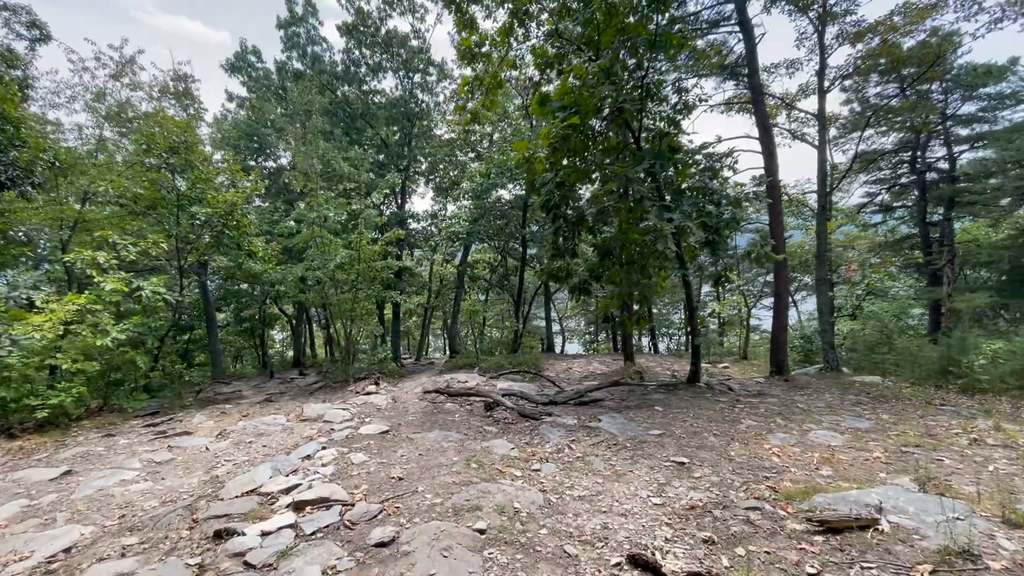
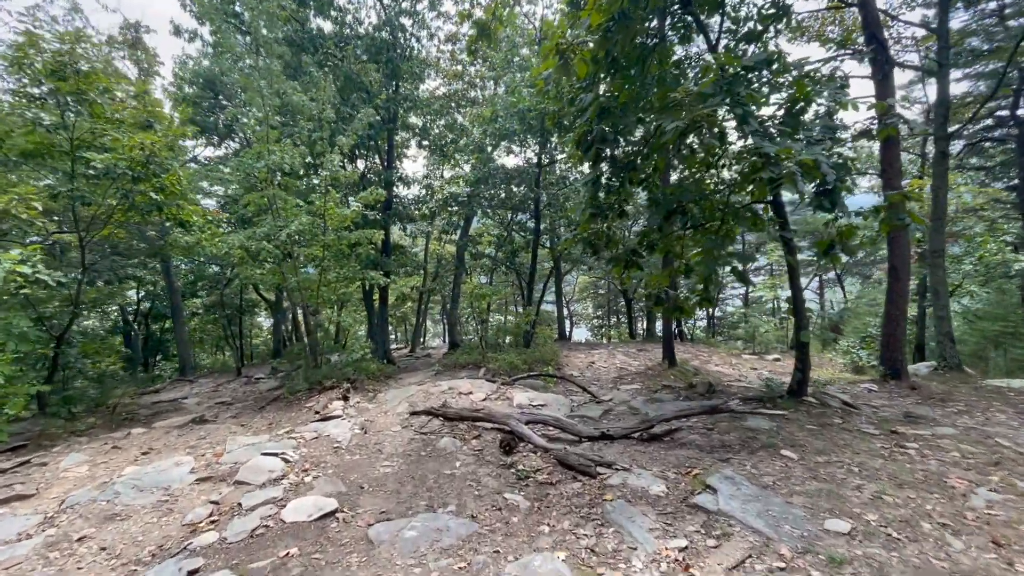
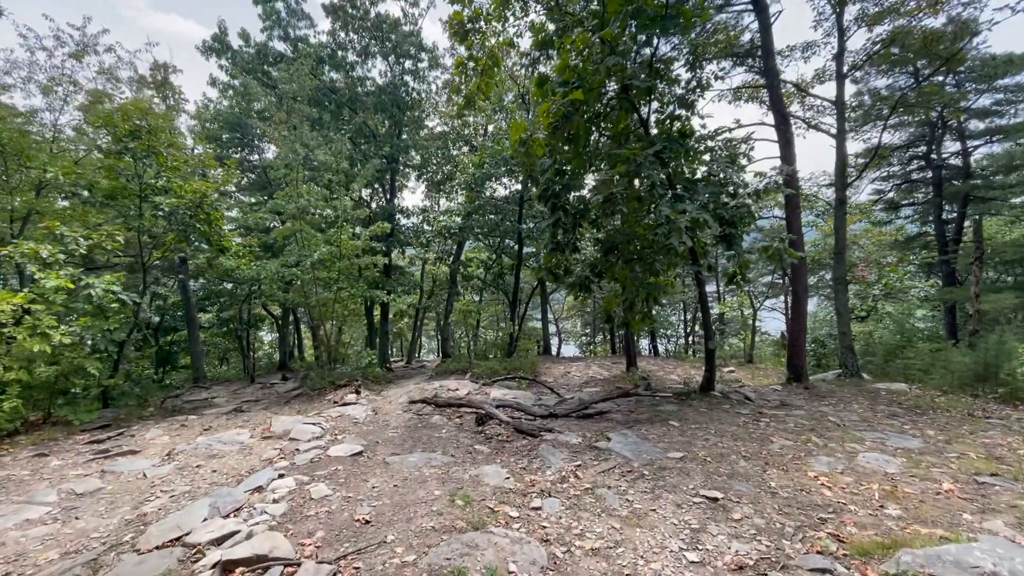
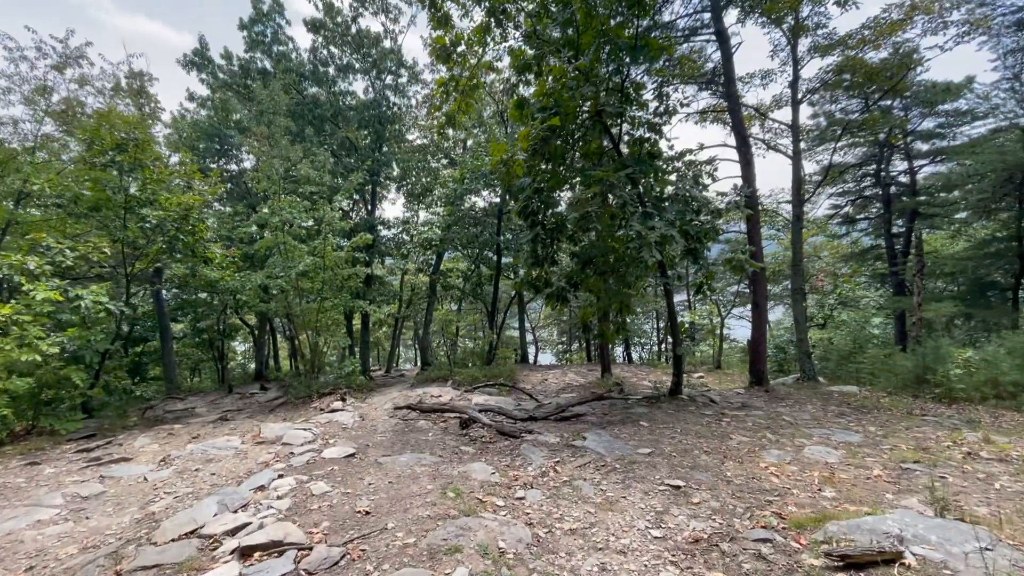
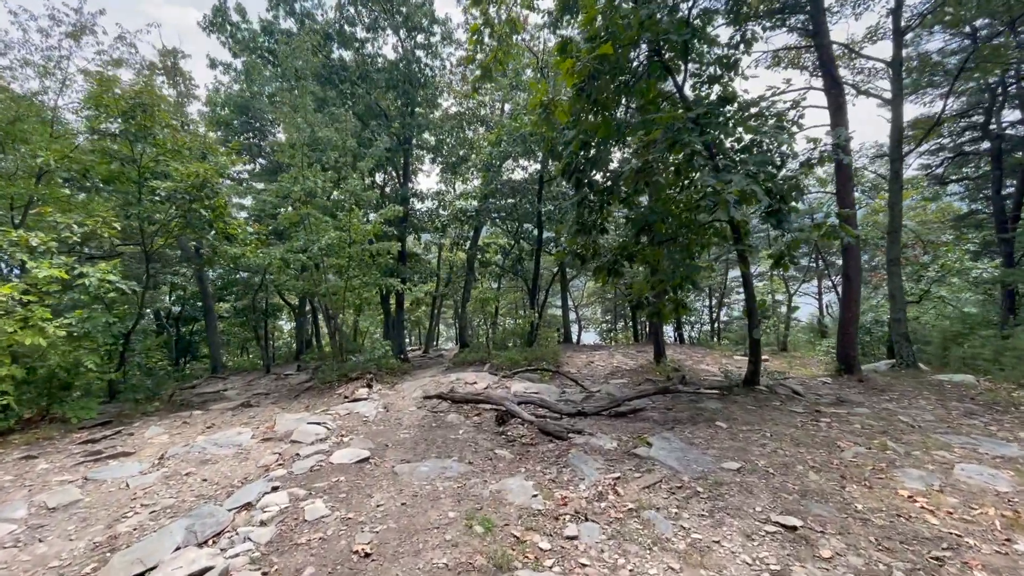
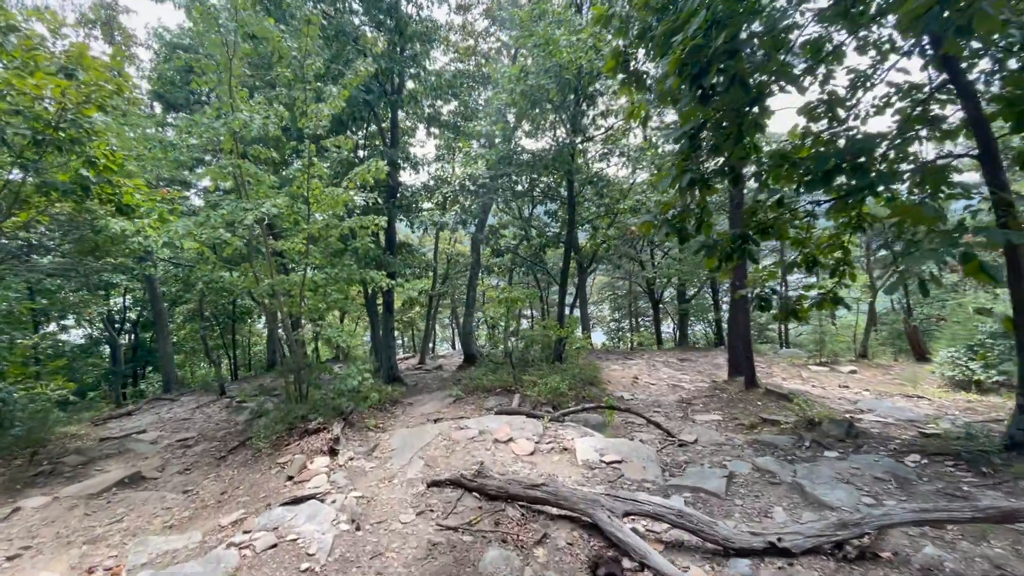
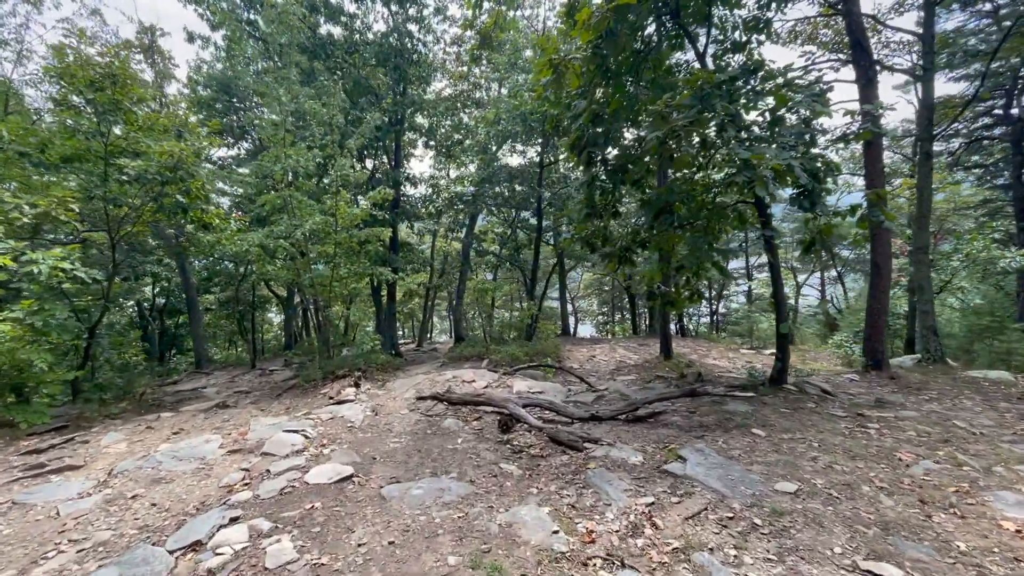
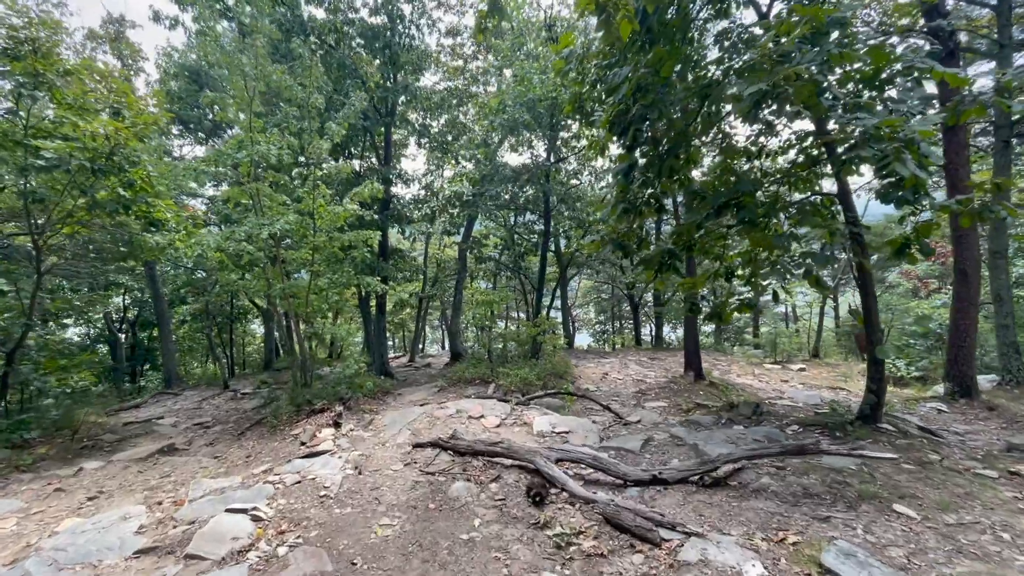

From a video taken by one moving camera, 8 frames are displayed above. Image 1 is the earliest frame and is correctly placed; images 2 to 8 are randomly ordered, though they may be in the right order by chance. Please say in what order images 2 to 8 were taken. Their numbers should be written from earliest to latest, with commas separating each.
4, 3, 5, 7, 2, 8, 6
